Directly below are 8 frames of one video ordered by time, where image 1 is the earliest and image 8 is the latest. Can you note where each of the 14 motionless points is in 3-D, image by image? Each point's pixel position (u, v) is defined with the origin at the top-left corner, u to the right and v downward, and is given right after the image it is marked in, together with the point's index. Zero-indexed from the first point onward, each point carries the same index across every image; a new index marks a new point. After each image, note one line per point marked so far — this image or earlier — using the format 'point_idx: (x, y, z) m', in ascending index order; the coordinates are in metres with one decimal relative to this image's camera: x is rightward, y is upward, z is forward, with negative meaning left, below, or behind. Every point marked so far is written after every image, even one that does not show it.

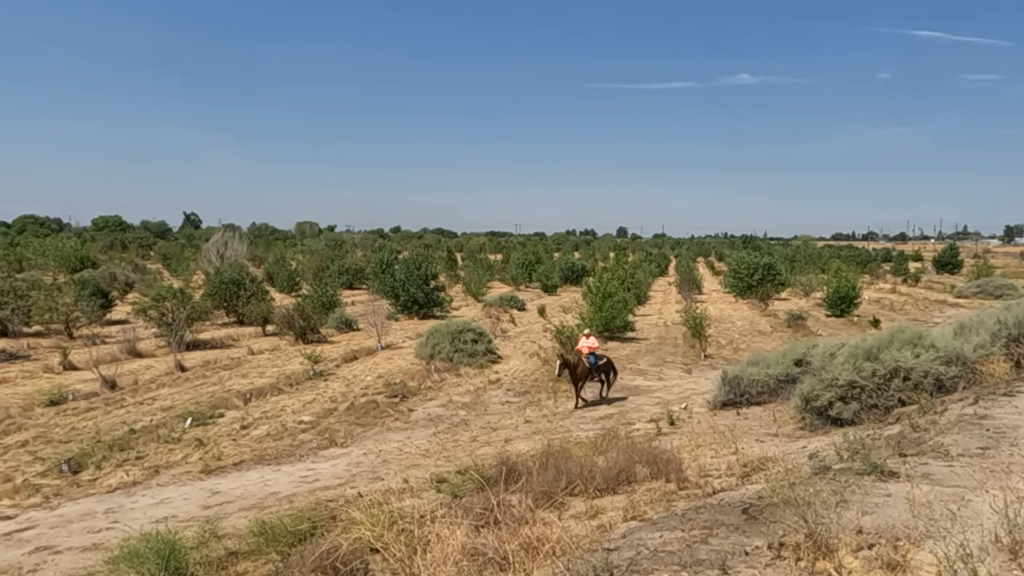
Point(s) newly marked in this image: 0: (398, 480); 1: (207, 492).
0: (-1.7, -2.9, +11.1) m
1: (-4.7, -3.1, +11.4) m
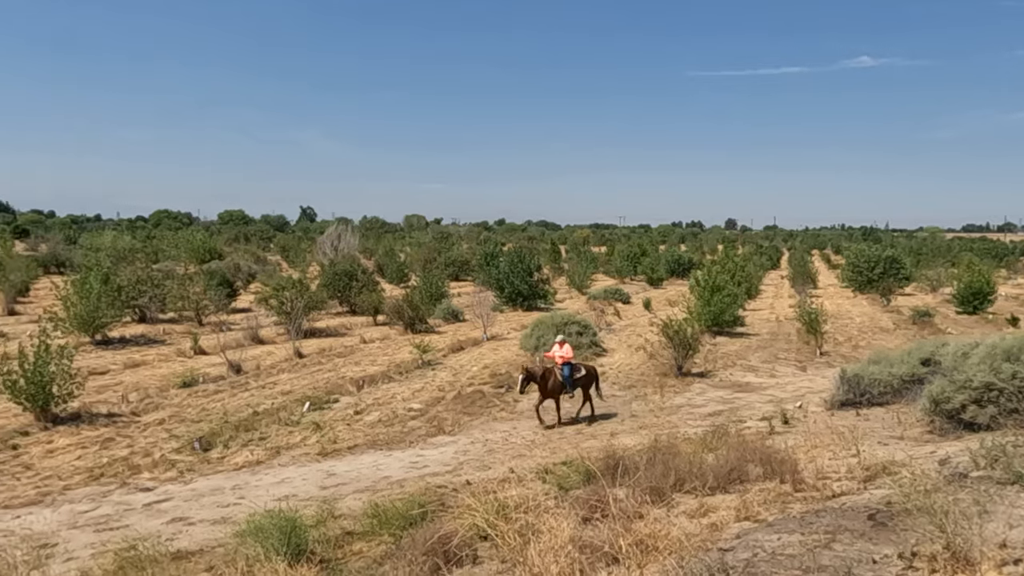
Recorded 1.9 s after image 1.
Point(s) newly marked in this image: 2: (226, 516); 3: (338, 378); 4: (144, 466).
0: (-0.1, -2.8, +11.2) m
1: (-3.0, -3.0, +11.9) m
2: (-4.2, -3.3, +10.8) m
3: (-3.8, -2.0, +16.2) m
4: (-6.0, -2.9, +12.0) m
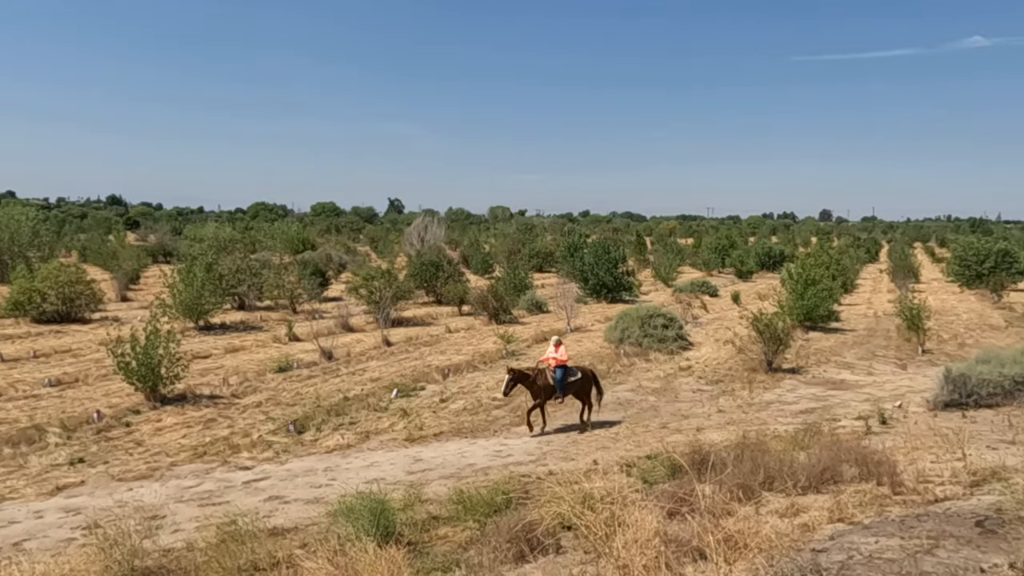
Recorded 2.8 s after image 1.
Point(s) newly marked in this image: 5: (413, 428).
0: (+1.2, -2.6, +11.2) m
1: (-1.7, -2.8, +12.2) m
2: (-2.9, -3.2, +11.2) m
3: (-1.9, -1.8, +16.5) m
4: (-4.6, -2.7, +12.6) m
5: (-1.7, -2.5, +13.3) m
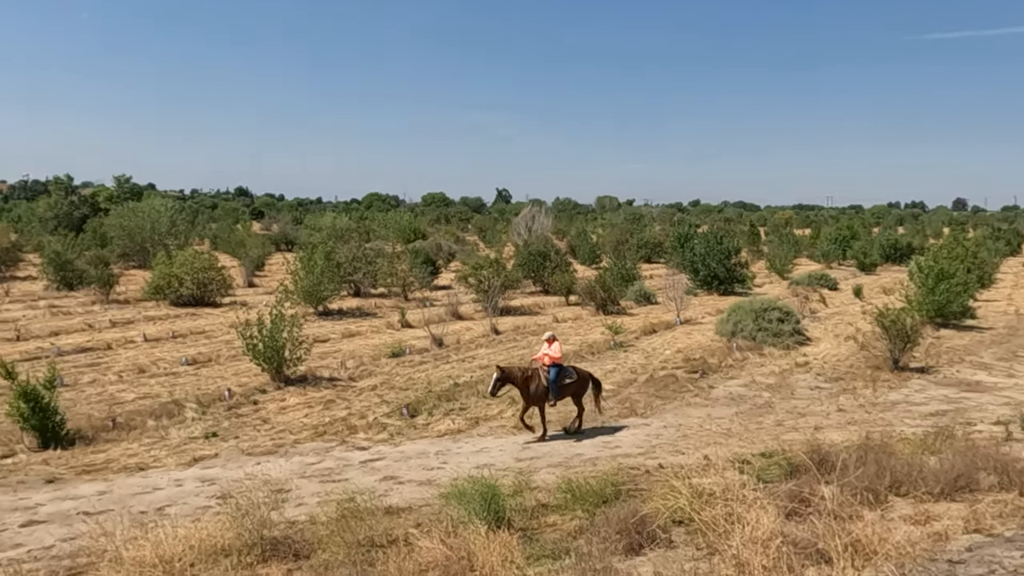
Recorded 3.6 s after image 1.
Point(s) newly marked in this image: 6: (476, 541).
0: (+2.8, -2.5, +11.0) m
1: (+0.1, -2.7, +12.4) m
2: (-1.3, -3.0, +11.5) m
3: (+0.4, -1.5, +16.7) m
4: (-2.7, -2.5, +13.2) m
5: (+0.2, -2.3, +13.4) m
6: (-0.4, -3.1, +9.4) m
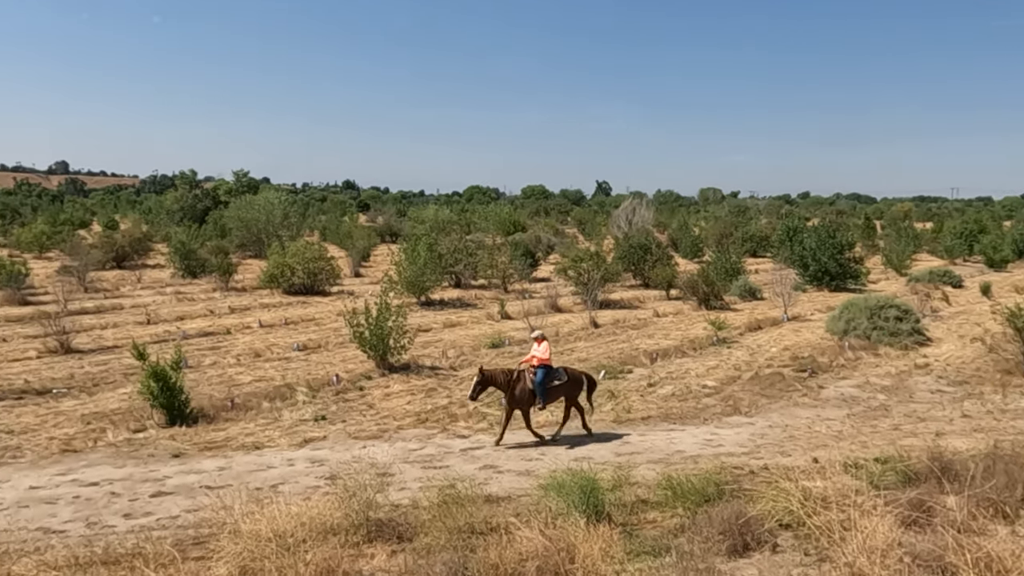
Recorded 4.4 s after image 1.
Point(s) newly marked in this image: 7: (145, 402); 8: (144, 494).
0: (+4.2, -2.5, +10.6) m
1: (+1.8, -2.5, +12.3) m
2: (+0.3, -2.8, +11.6) m
3: (+2.6, -1.4, +16.5) m
4: (-0.9, -2.3, +13.4) m
5: (+2.0, -2.2, +13.3) m
6: (+0.8, -3.0, +9.4) m
7: (-6.7, -2.1, +13.6) m
8: (-5.5, -3.1, +11.0) m
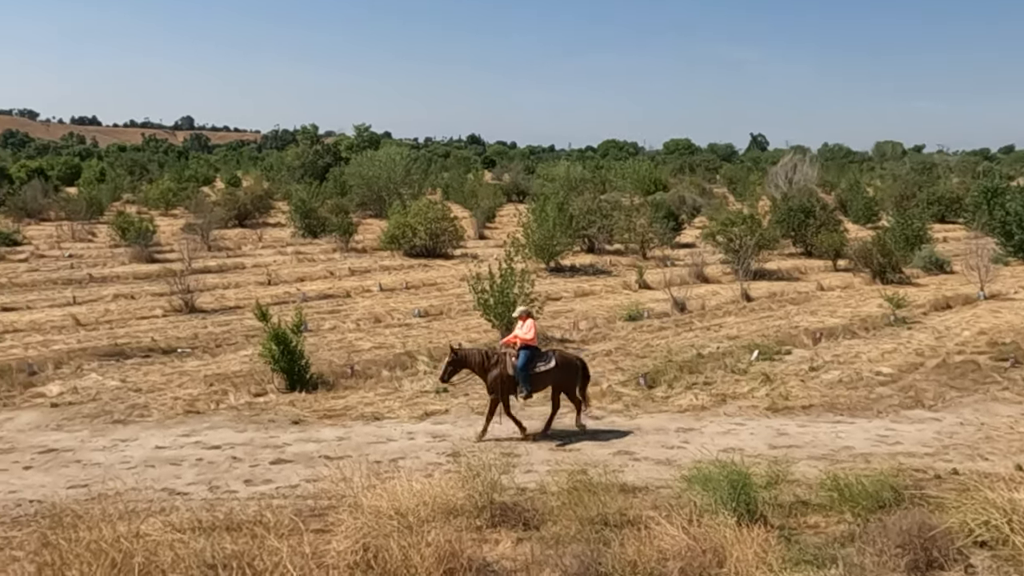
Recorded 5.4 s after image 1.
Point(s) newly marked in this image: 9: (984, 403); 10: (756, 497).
0: (+6.0, -2.1, +8.6) m
1: (+3.8, -2.1, +10.7) m
2: (+2.2, -2.4, +10.3) m
3: (+5.3, -0.8, +14.7) m
4: (+1.3, -1.7, +12.2) m
5: (+4.2, -1.7, +11.7) m
6: (+2.4, -2.7, +8.0) m
7: (-4.4, -1.4, +13.3) m
8: (-3.5, -2.5, +10.5) m
9: (+6.9, -1.7, +10.8) m
10: (+2.9, -2.5, +8.6) m
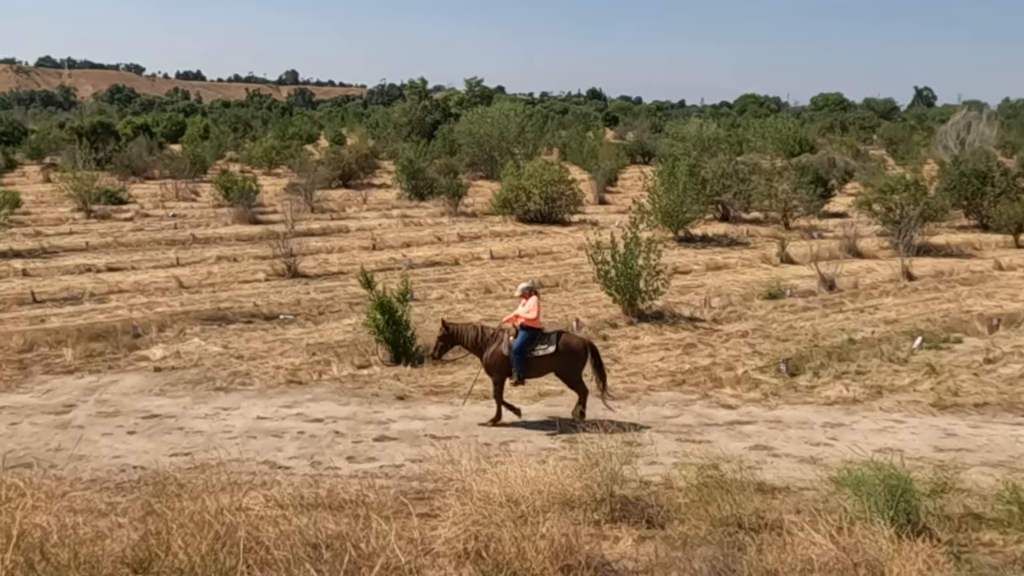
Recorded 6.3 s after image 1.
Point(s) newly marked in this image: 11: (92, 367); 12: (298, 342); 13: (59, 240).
0: (+7.3, -2.0, +6.9) m
1: (+5.4, -1.8, +9.2) m
2: (+3.8, -2.1, +9.0) m
3: (+7.4, -0.4, +12.9) m
4: (+3.1, -1.3, +11.0) m
5: (+5.9, -1.4, +10.1) m
6: (+3.7, -2.4, +6.7) m
7: (-2.5, -0.8, +12.7) m
8: (-1.9, -2.0, +9.9) m
9: (+8.5, -1.5, +9.0) m
10: (+4.3, -2.3, +7.3) m
11: (-6.4, -1.2, +11.4) m
12: (-3.6, -0.9, +12.5) m
13: (-11.2, +1.2, +18.5) m
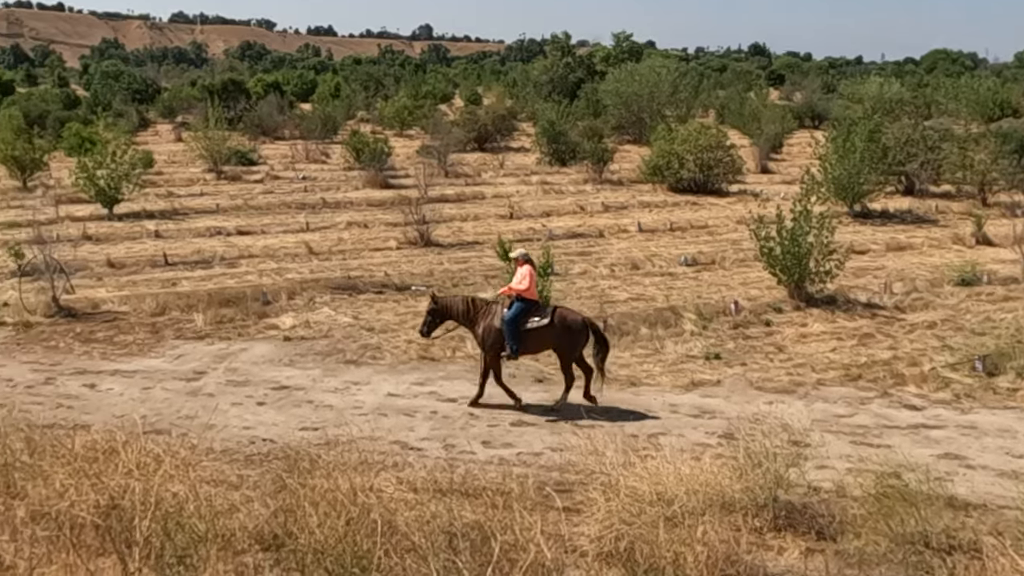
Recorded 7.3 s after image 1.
0: (+8.7, -2.0, +5.3) m
1: (+7.1, -1.7, +7.7) m
2: (+5.4, -1.9, +7.7) m
3: (+9.5, -0.2, +11.2) m
4: (+5.0, -1.1, +9.7) m
5: (+7.7, -1.3, +8.6) m
6: (+5.1, -2.4, +5.5) m
7: (-0.3, -0.3, +12.0) m
8: (-0.1, -1.7, +9.2) m
9: (+10.2, -1.5, +7.2) m
10: (+5.8, -2.2, +6.0) m
11: (-4.4, -0.7, +11.2) m
12: (-1.5, -0.4, +12.0) m
13: (-8.3, +2.2, +18.6) m
